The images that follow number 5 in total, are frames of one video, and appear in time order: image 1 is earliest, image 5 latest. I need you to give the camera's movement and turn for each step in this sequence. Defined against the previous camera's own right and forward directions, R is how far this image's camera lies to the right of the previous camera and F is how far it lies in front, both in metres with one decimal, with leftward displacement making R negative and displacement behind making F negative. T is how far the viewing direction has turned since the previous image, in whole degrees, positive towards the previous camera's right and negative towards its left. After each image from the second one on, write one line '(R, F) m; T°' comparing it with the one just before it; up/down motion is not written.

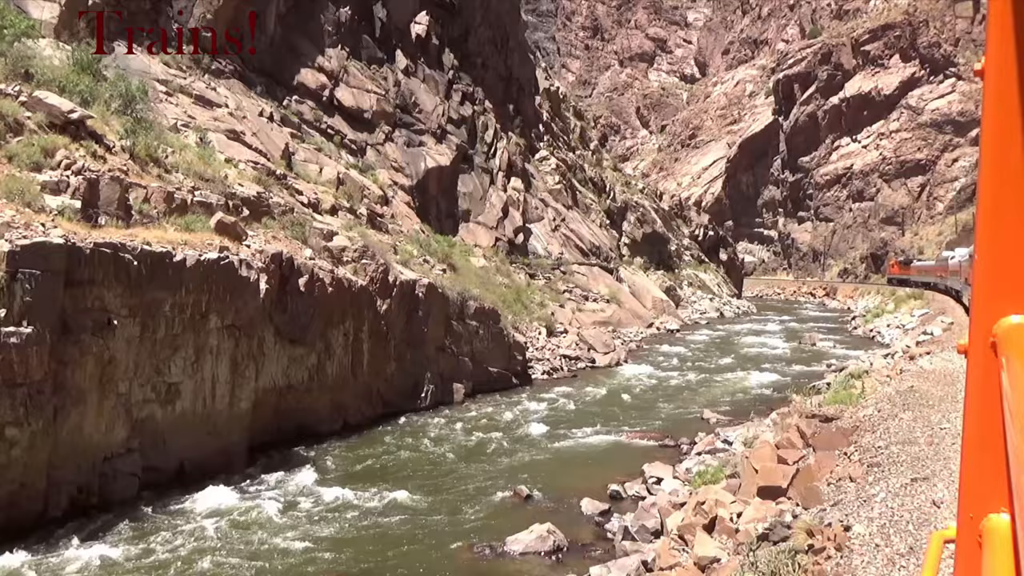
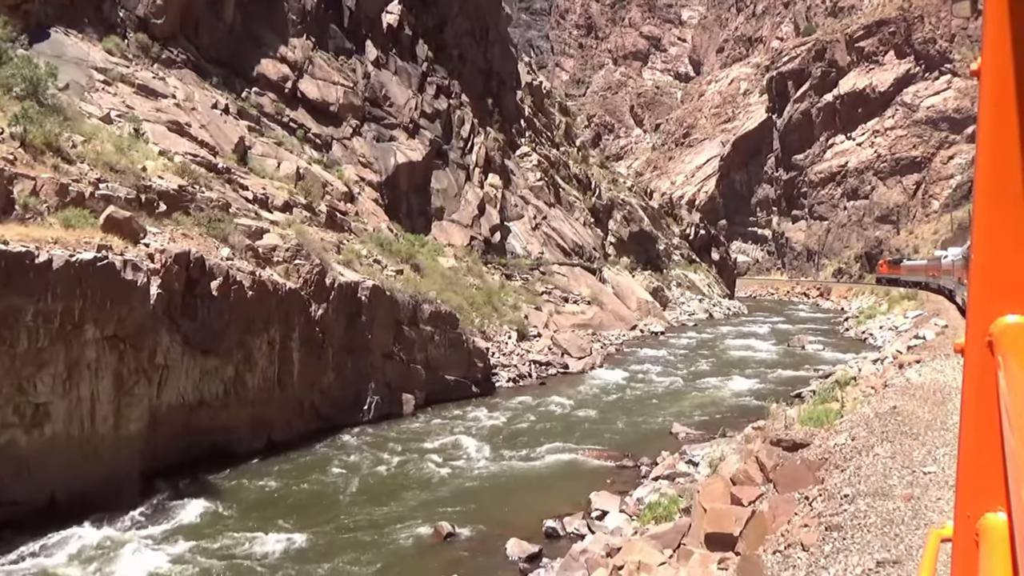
(+0.8, +1.4) m; 0°
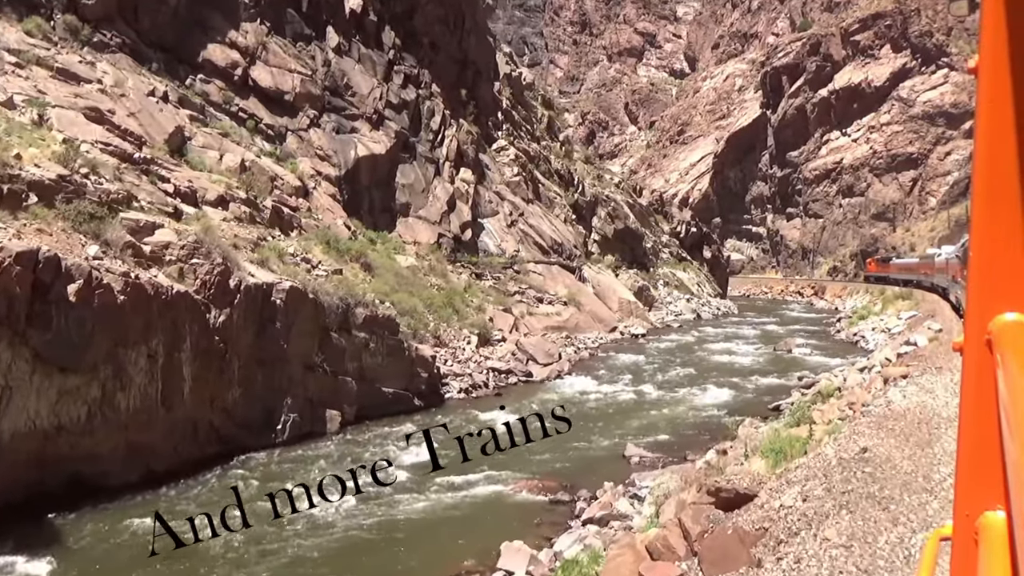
(+1.0, +1.7) m; 0°
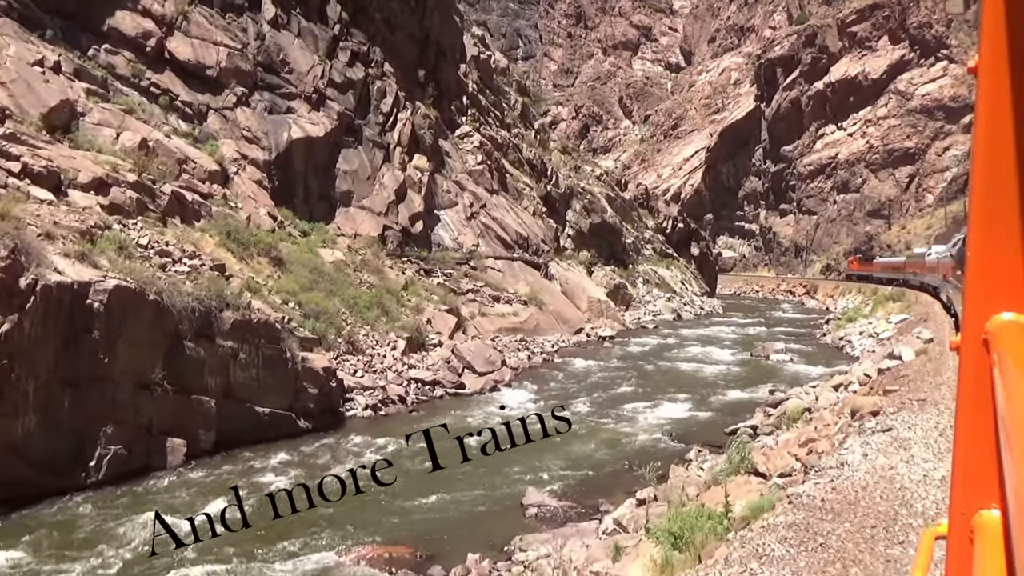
(+1.4, +2.6) m; 0°
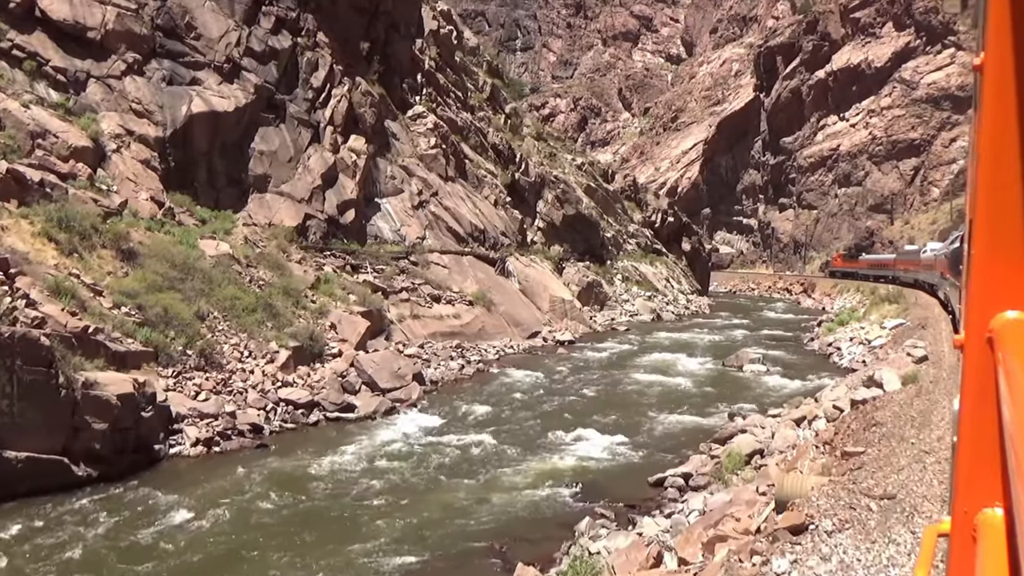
(+1.8, +3.3) m; 0°
